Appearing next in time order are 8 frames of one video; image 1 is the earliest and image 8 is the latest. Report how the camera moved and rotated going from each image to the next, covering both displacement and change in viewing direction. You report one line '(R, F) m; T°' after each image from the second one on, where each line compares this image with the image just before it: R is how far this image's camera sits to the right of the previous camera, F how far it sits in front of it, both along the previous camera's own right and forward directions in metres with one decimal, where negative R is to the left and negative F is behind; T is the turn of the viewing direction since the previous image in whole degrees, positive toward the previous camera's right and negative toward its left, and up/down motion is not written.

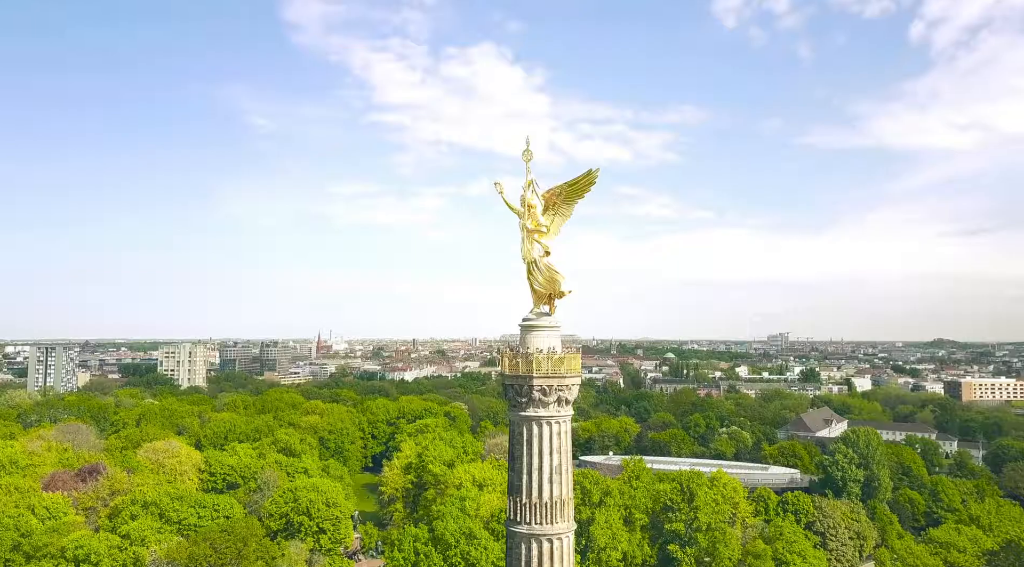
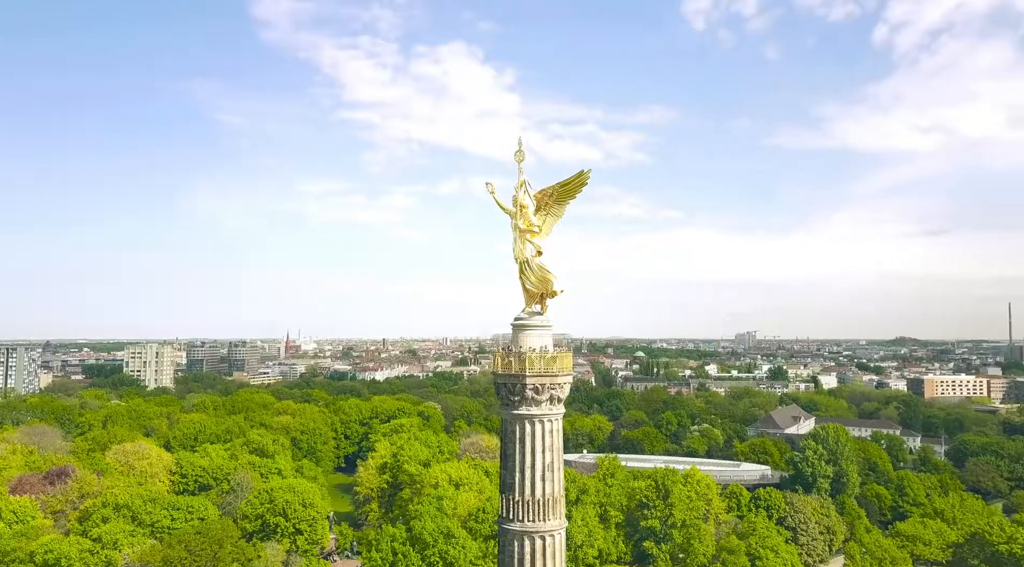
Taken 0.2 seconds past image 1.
(-0.6, -0.2) m; +2°
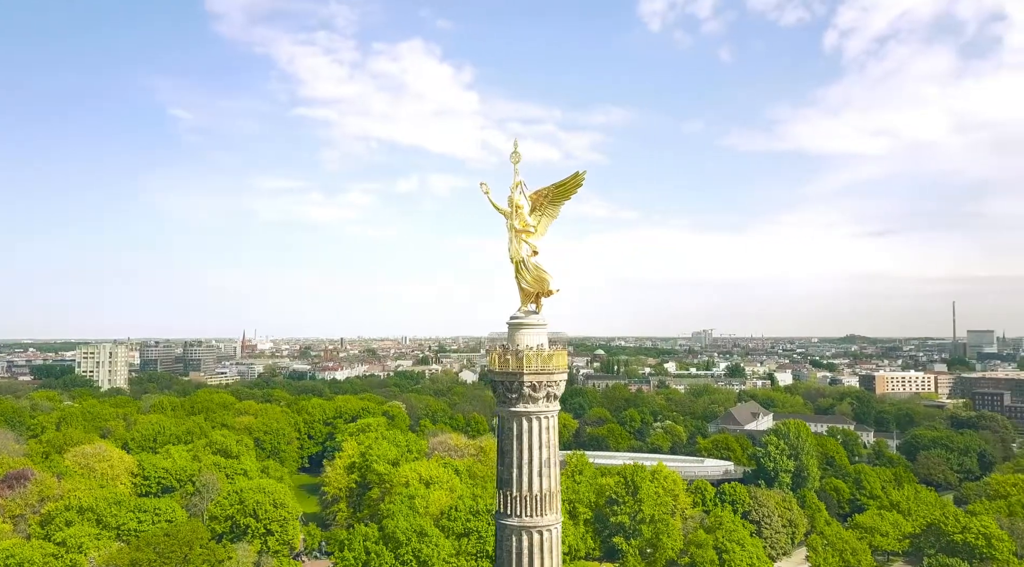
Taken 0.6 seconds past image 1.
(-1.1, -0.4) m; +3°
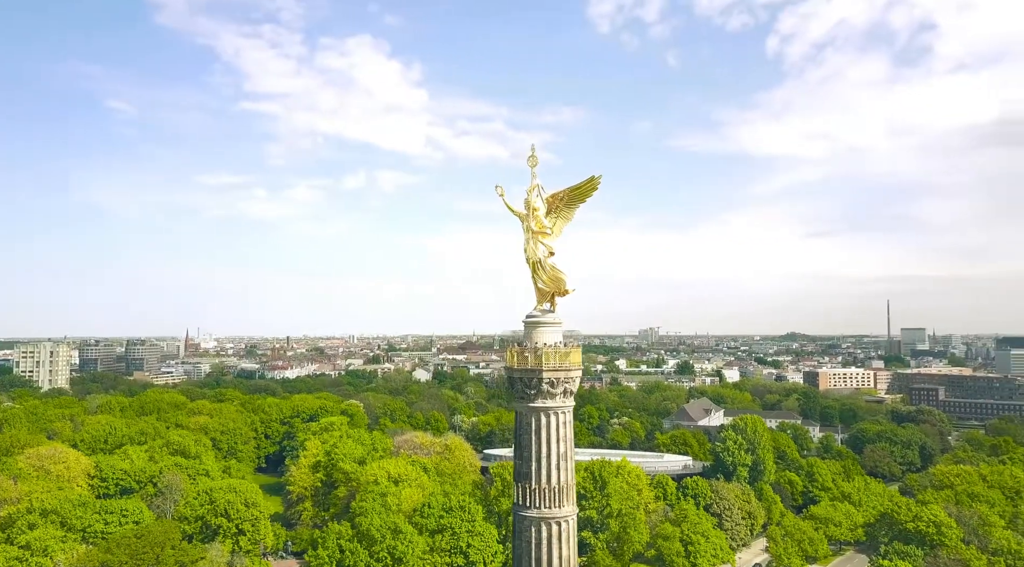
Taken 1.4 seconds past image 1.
(-2.1, -0.7) m; +4°
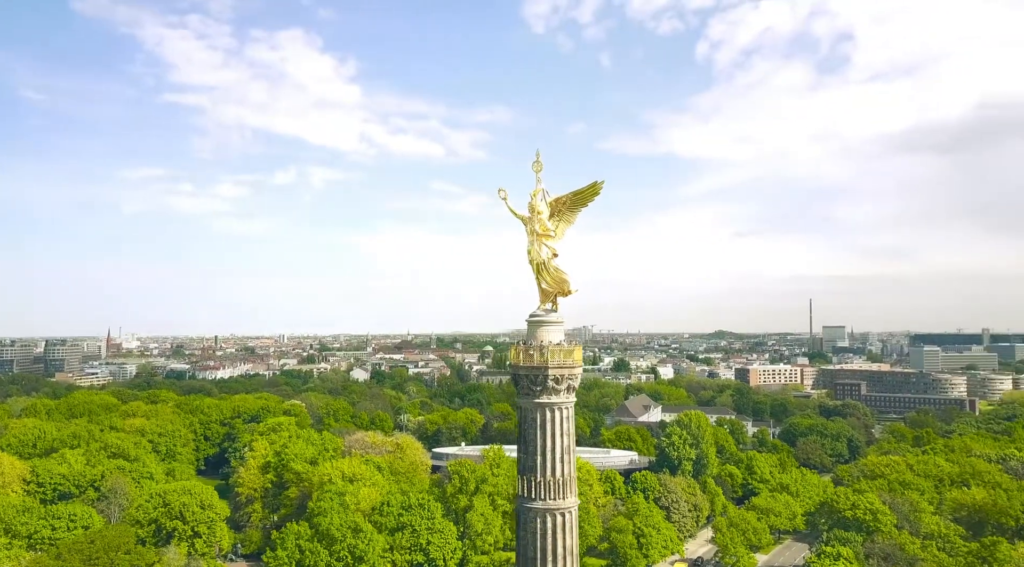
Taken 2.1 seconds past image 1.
(-2.3, -0.7) m; +5°
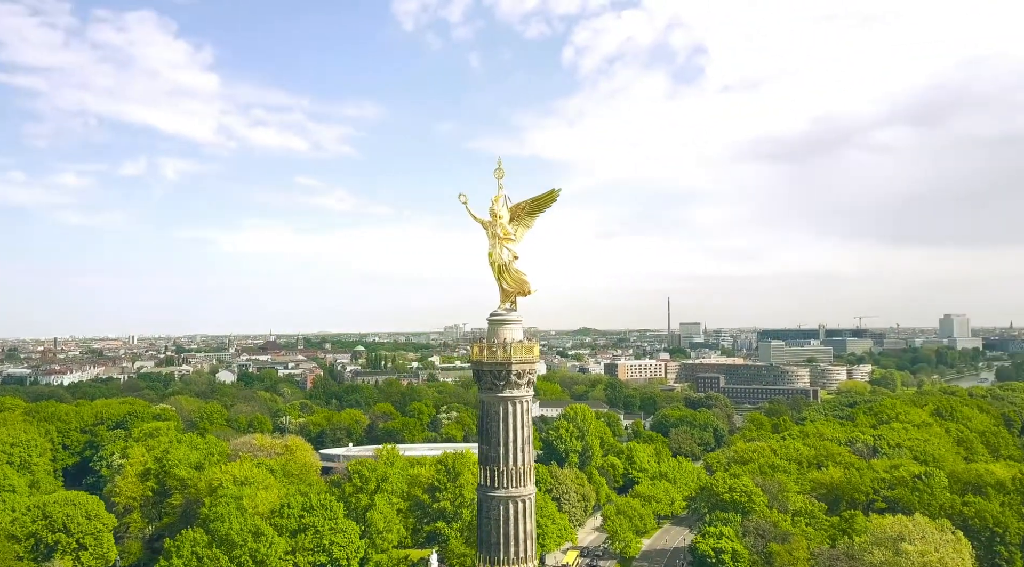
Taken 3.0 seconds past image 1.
(-3.2, -0.9) m; +10°
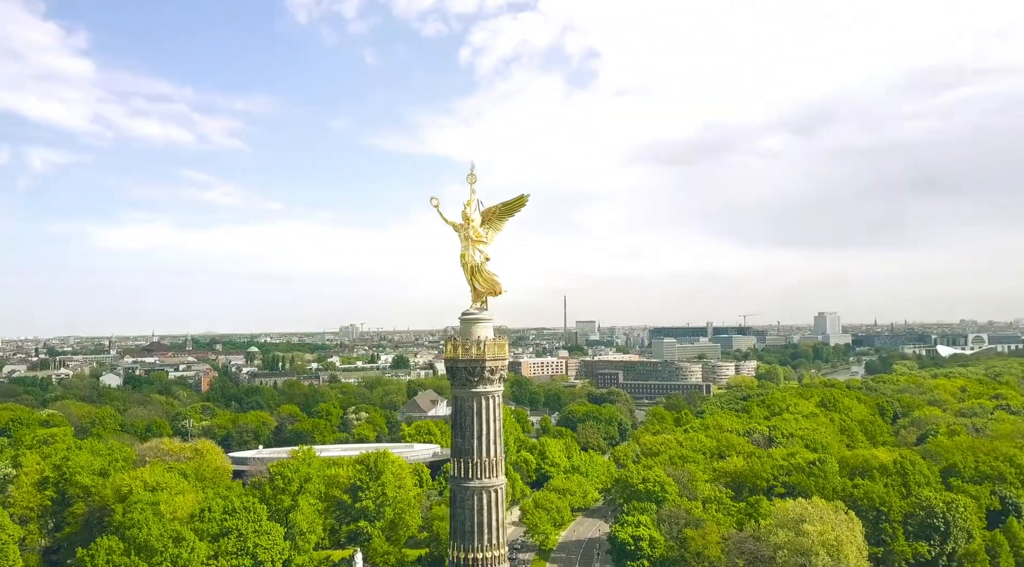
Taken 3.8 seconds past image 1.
(-2.6, -0.7) m; +8°
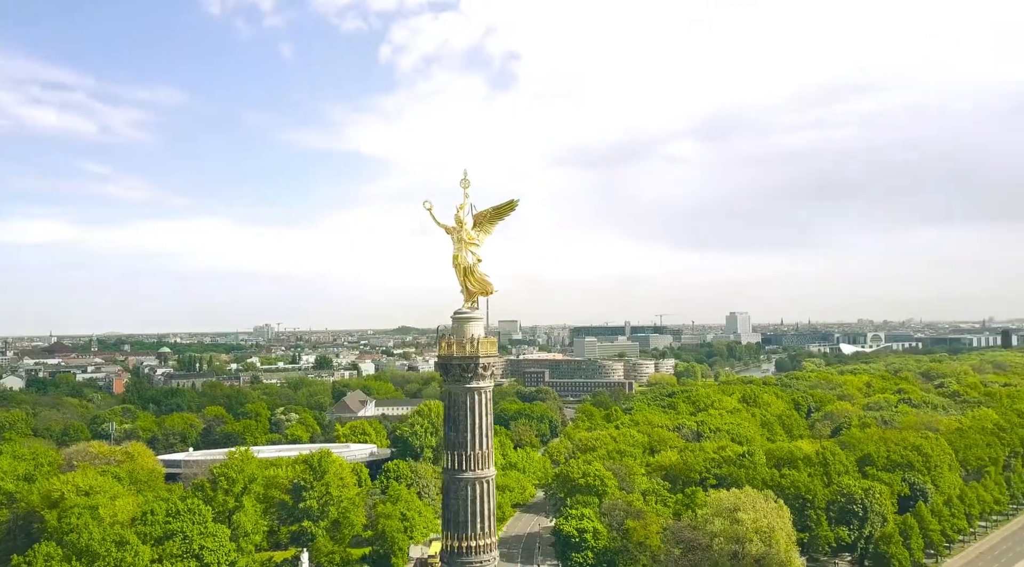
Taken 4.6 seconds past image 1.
(-2.6, -0.6) m; +6°
